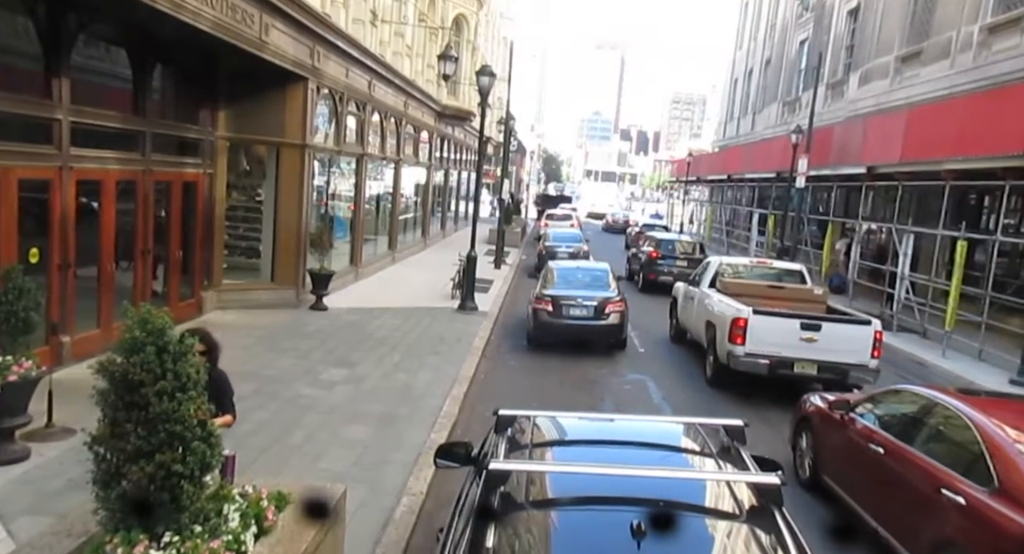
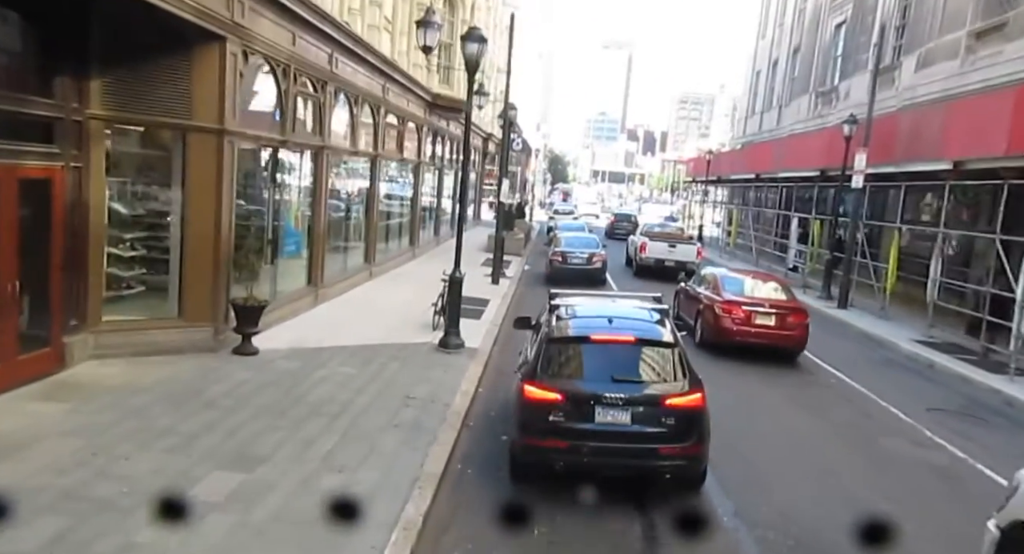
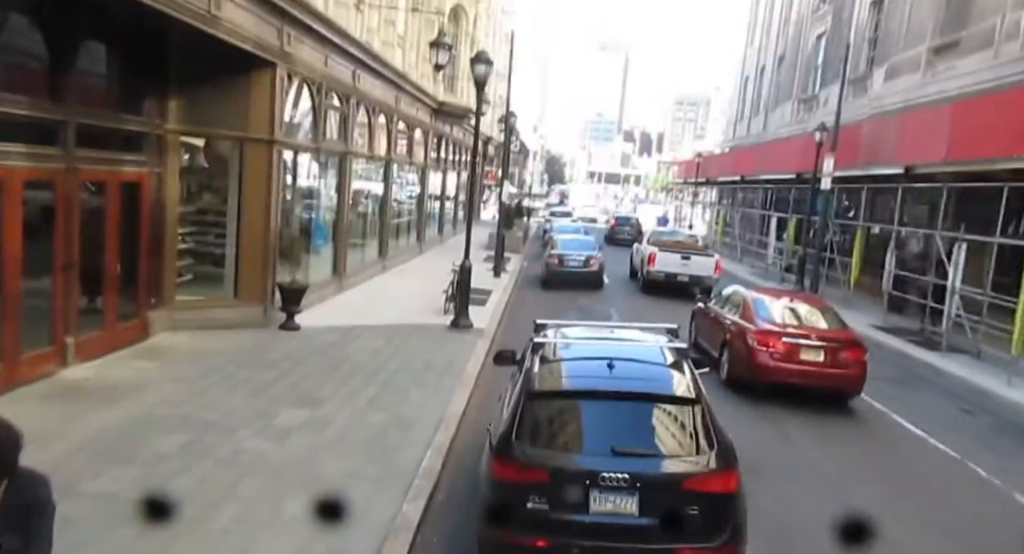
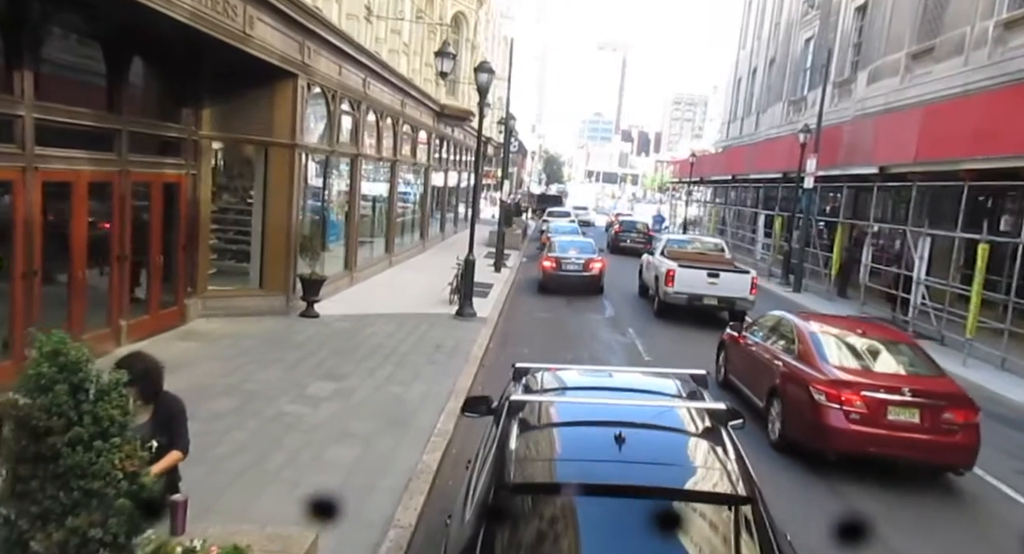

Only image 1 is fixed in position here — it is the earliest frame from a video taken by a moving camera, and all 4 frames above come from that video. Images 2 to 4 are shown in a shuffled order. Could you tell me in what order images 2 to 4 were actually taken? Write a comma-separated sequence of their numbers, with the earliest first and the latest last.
4, 3, 2
